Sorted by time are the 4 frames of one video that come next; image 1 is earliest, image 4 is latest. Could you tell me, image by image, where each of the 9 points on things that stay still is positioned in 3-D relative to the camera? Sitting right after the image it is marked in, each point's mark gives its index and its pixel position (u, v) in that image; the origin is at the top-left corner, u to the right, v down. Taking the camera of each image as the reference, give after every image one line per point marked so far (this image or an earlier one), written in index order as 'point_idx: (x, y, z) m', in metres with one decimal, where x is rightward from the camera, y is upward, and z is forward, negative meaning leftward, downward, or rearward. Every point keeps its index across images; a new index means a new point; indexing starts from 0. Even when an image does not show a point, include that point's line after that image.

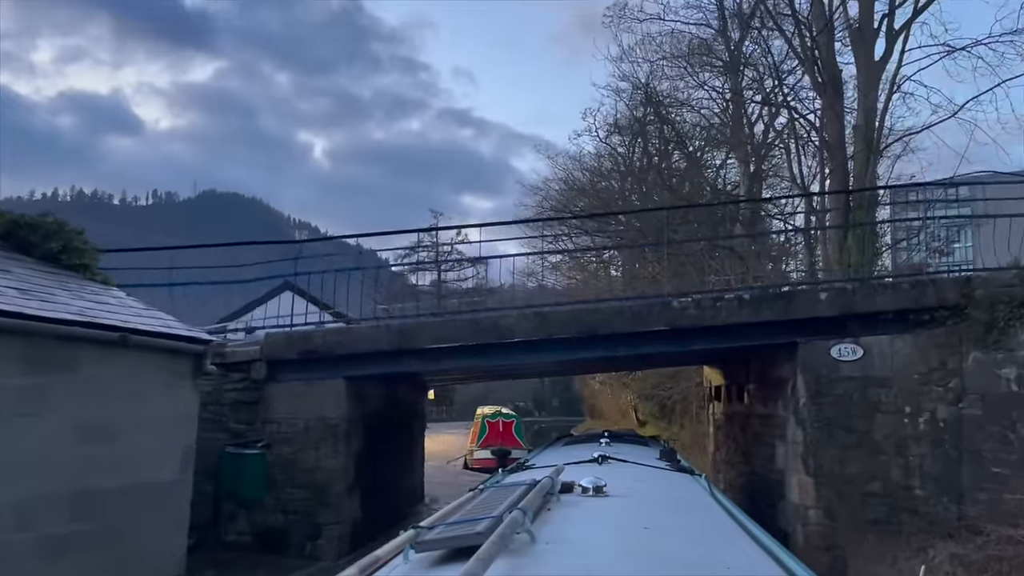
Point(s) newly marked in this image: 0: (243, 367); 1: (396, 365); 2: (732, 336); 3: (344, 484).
0: (-3.3, -1.0, +10.9) m
1: (-1.5, -1.0, +11.0) m
2: (+2.7, -0.6, +11.0) m
3: (-2.0, -2.3, +10.6) m
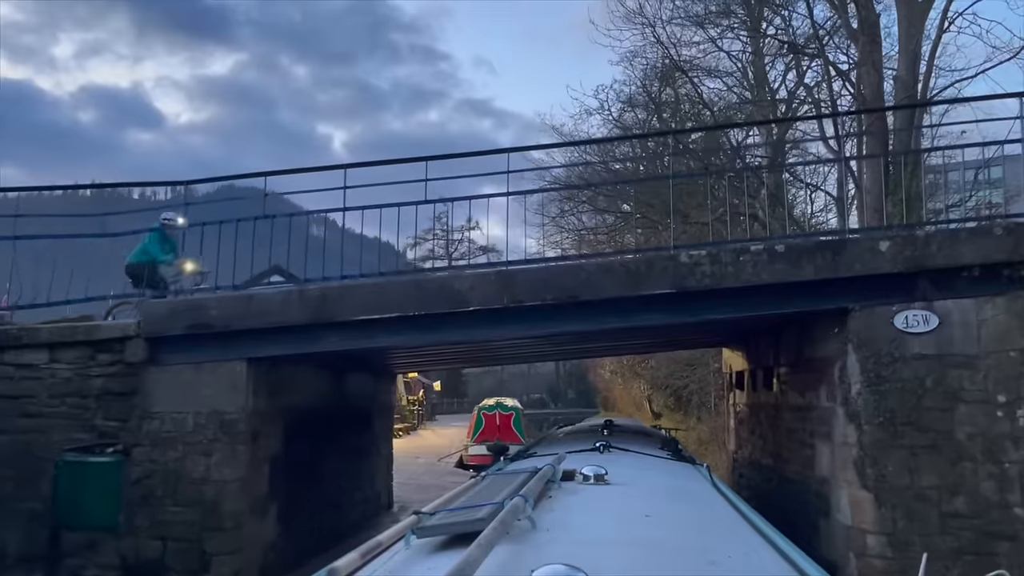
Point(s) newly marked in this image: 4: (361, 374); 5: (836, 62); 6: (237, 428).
0: (-3.7, -0.6, +8.3) m
1: (-1.9, -0.5, +8.4) m
2: (+2.3, -0.1, +8.3) m
3: (-2.4, -1.9, +8.0) m
4: (-2.1, -1.2, +12.5) m
5: (+6.6, +4.6, +17.8) m
6: (-2.5, -1.3, +8.1) m
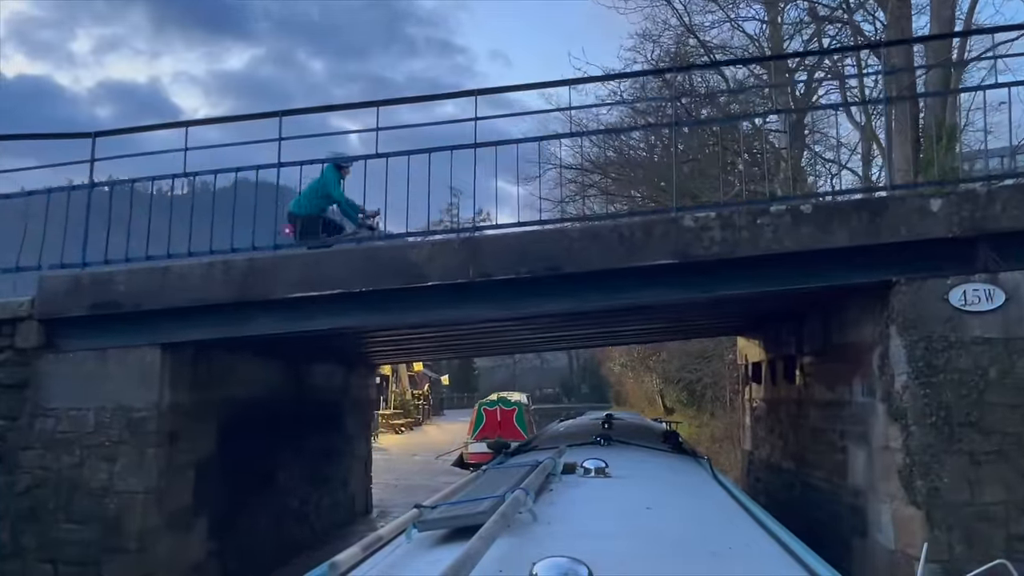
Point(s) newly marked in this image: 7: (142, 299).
0: (-4.0, -0.3, +6.9) m
1: (-2.1, -0.3, +7.0) m
2: (+2.1, +0.1, +6.8) m
3: (-2.7, -1.7, +6.6) m
4: (-2.3, -1.0, +11.1) m
5: (+6.5, +4.9, +16.3) m
6: (-2.8, -1.1, +6.7) m
7: (-2.8, -0.1, +6.8) m
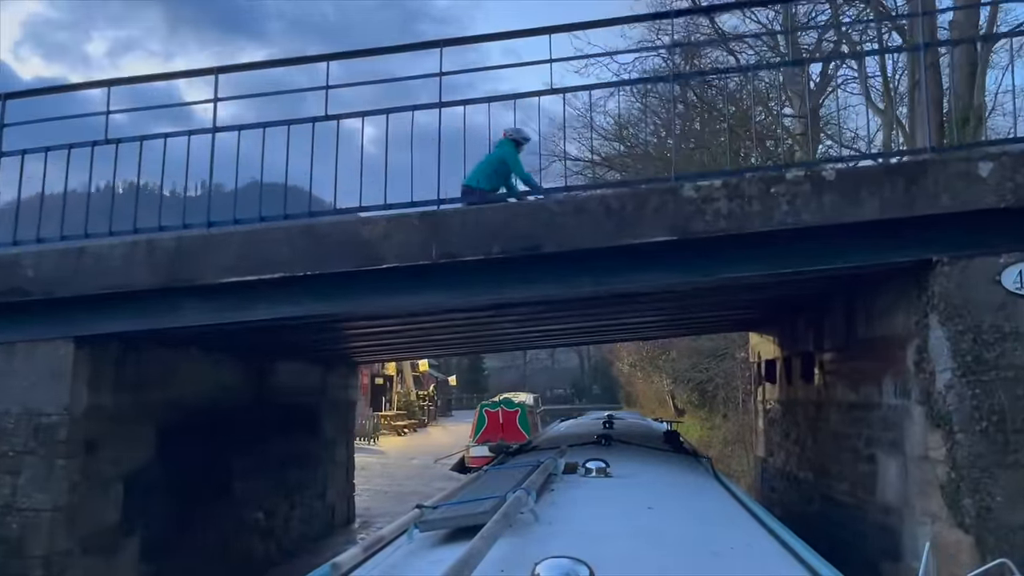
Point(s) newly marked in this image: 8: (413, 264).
0: (-4.2, -0.2, +6.0) m
1: (-2.3, -0.2, +6.0) m
2: (+1.9, +0.2, +5.8) m
3: (-2.9, -1.6, +5.7) m
4: (-2.4, -0.9, +10.2) m
5: (+6.4, +5.0, +15.2) m
6: (-2.9, -0.9, +5.7) m
7: (-3.0, 0.0, +5.9) m
8: (-0.7, +0.2, +5.8) m
